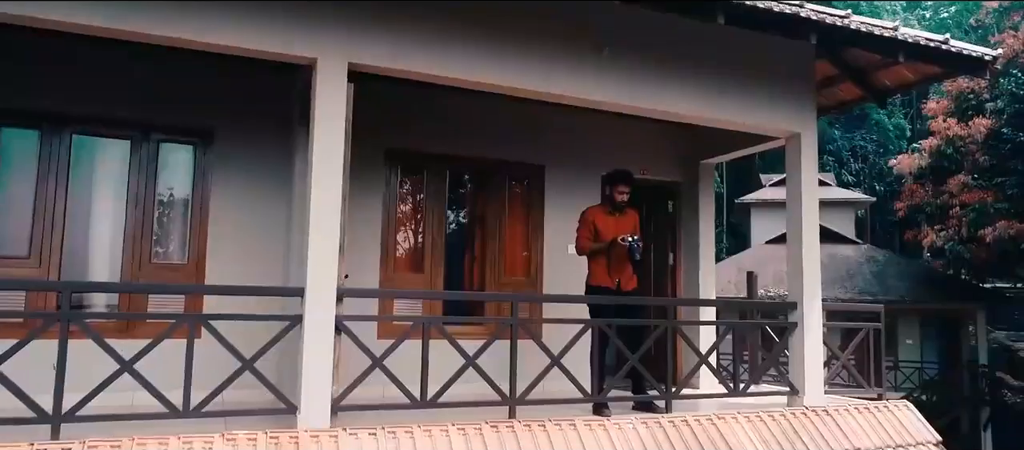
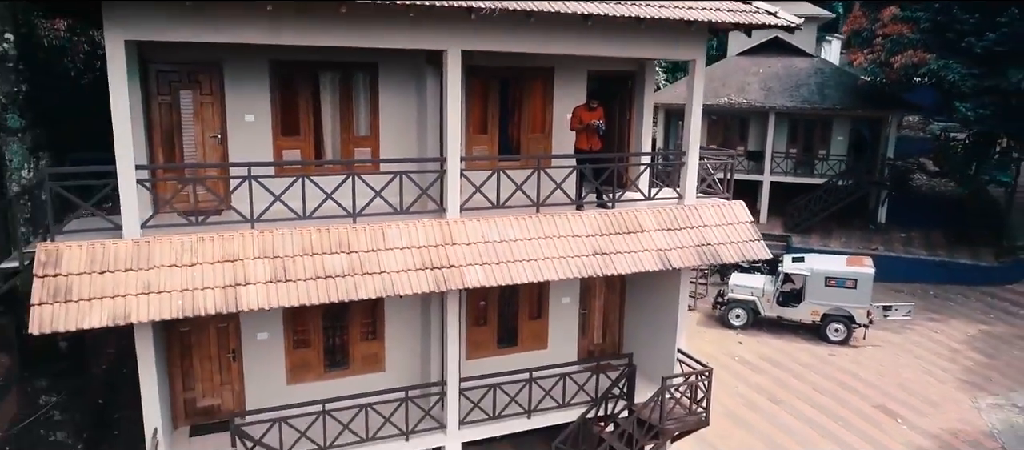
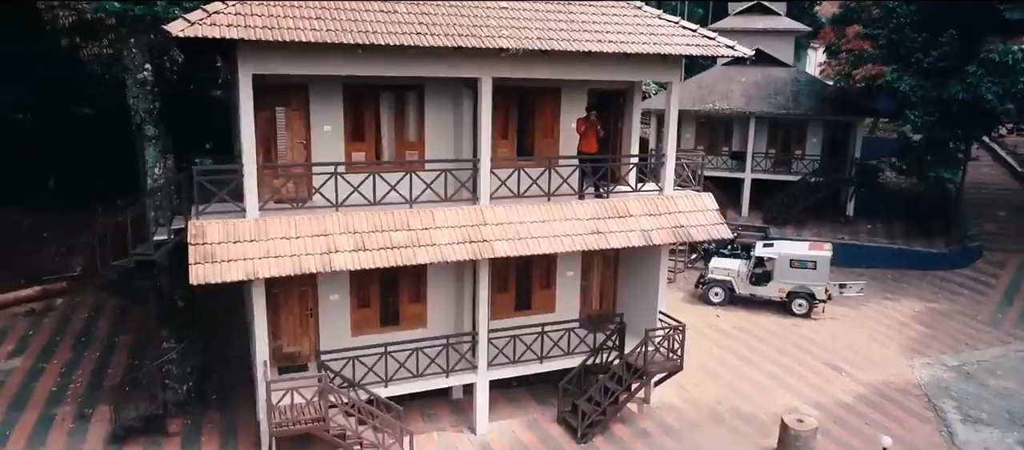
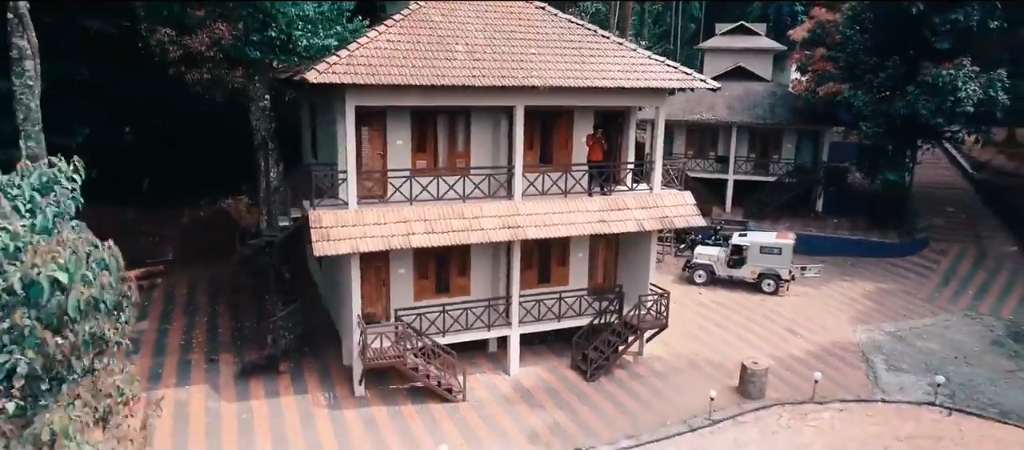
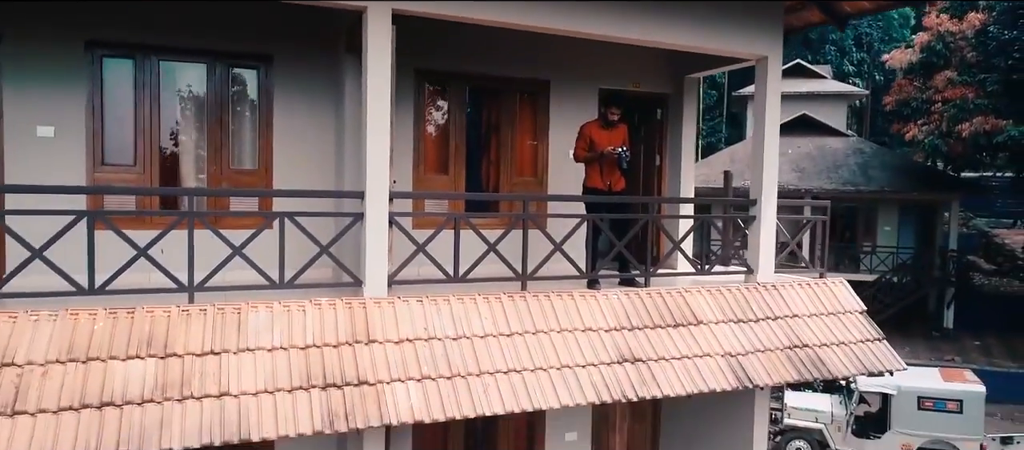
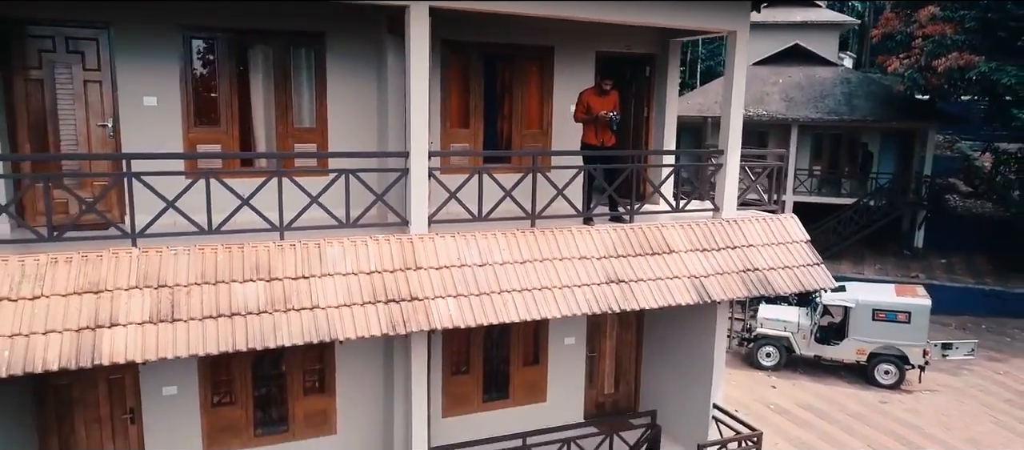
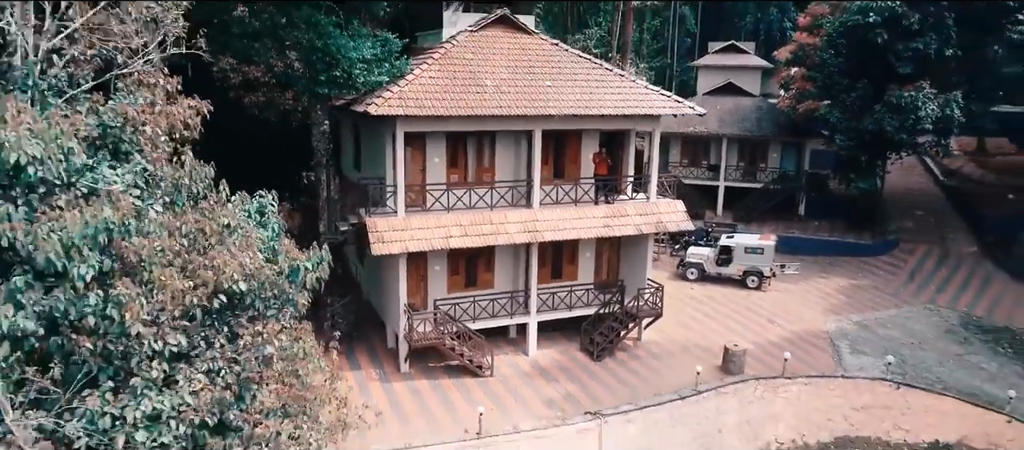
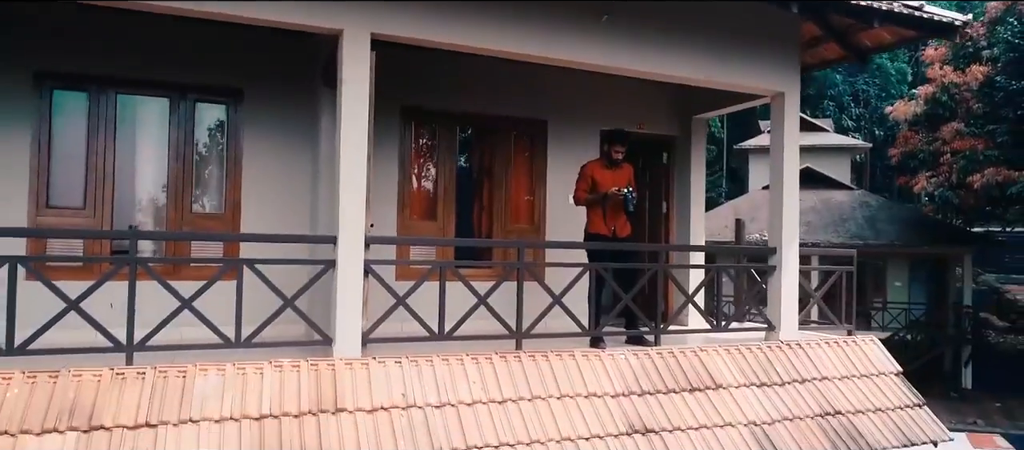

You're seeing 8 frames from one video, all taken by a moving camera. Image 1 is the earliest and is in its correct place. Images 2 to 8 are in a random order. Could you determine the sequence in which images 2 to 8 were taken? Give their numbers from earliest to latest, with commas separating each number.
8, 5, 6, 2, 3, 4, 7
